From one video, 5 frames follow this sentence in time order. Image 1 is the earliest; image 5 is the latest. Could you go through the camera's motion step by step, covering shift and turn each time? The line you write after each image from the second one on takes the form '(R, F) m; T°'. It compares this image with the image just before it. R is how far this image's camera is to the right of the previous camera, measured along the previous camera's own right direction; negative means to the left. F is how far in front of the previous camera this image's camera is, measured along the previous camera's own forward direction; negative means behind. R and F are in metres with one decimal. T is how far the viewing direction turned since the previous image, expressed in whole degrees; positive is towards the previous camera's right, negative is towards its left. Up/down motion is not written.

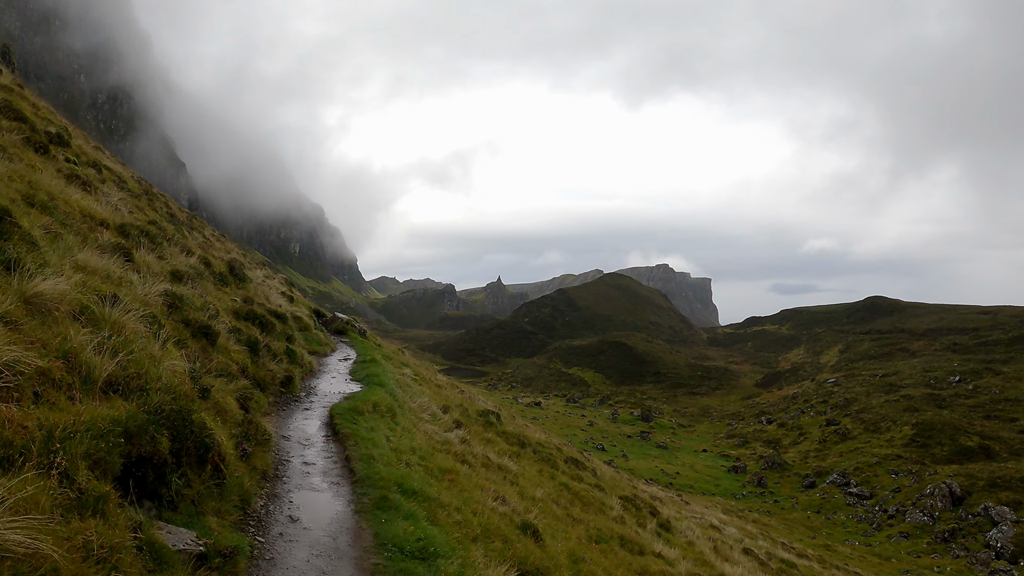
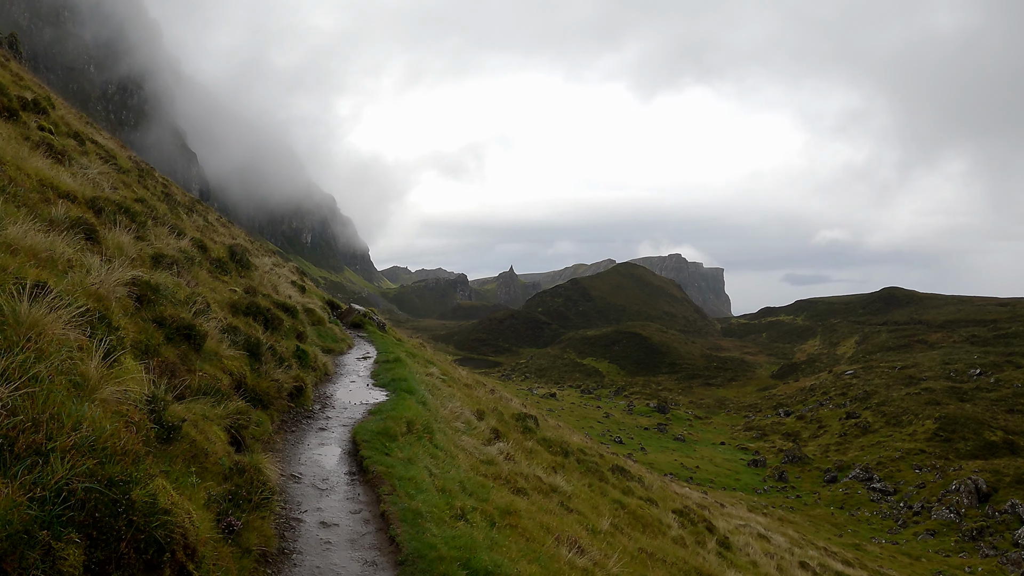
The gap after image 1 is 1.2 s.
(-1.9, +4.1) m; -1°
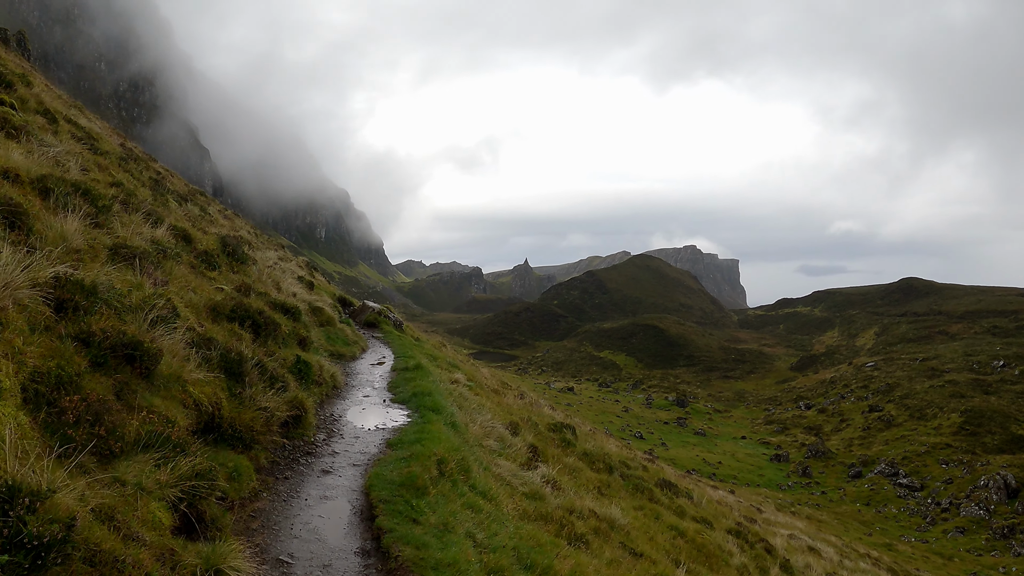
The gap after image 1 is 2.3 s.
(-1.2, +3.6) m; -2°
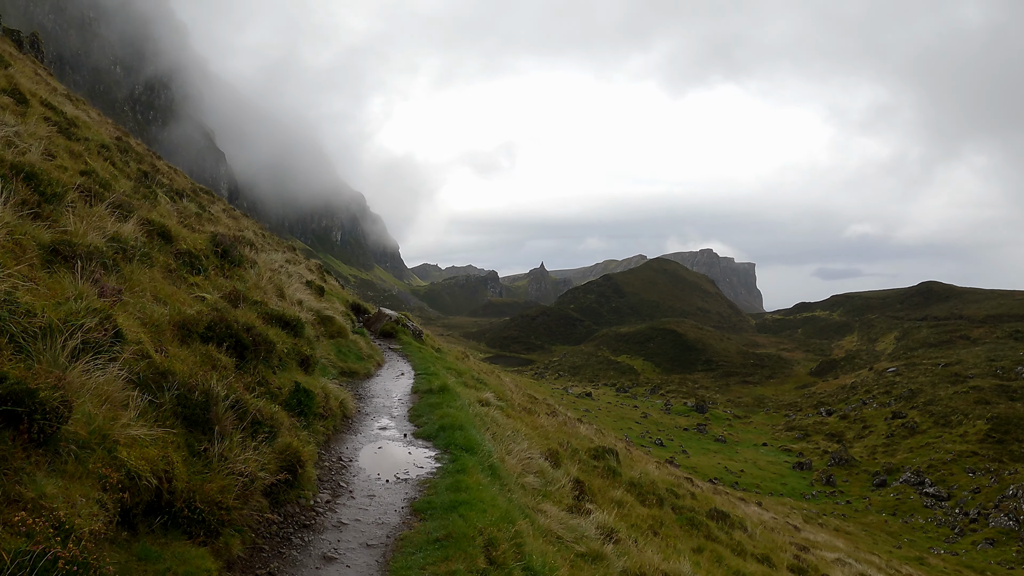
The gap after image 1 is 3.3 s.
(-1.1, +3.2) m; -2°
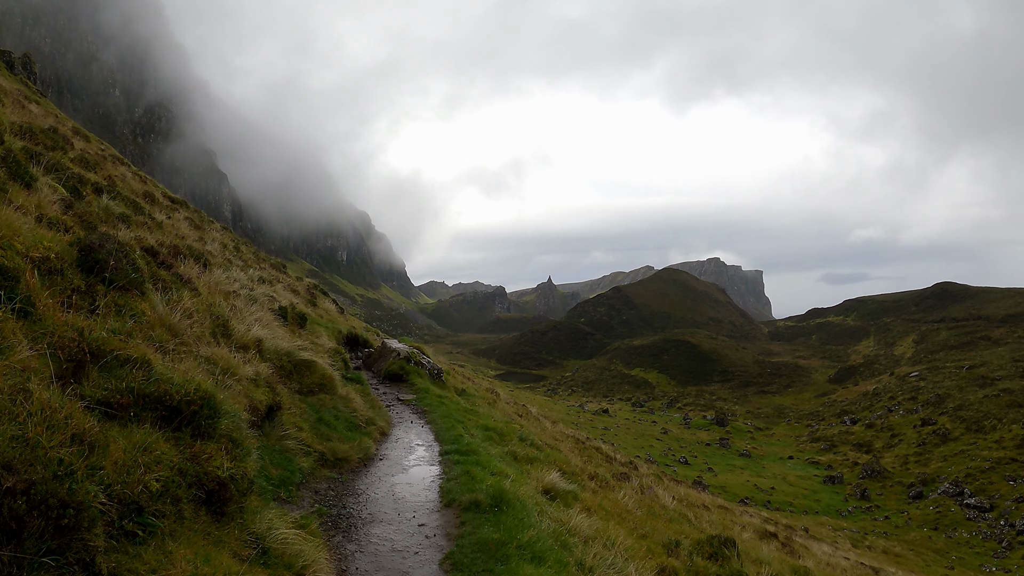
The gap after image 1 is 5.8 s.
(-2.0, +7.1) m; -1°
